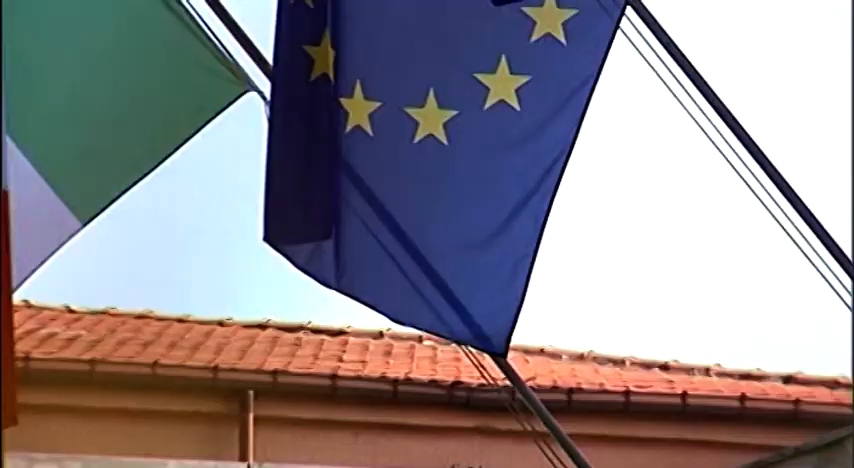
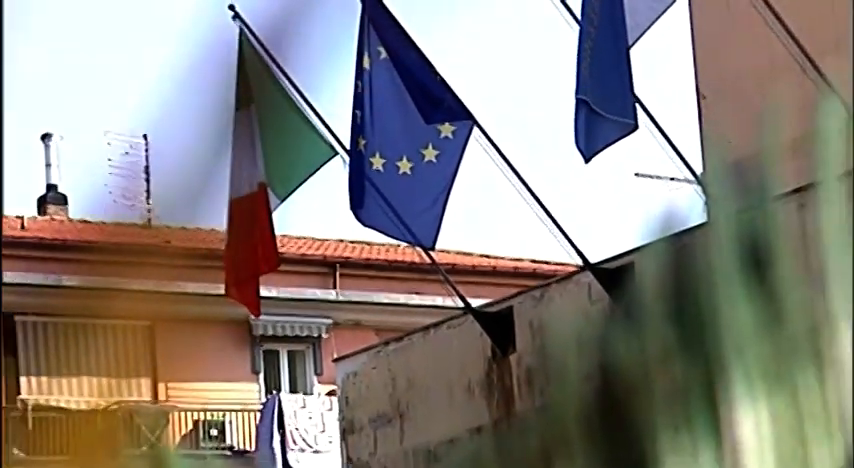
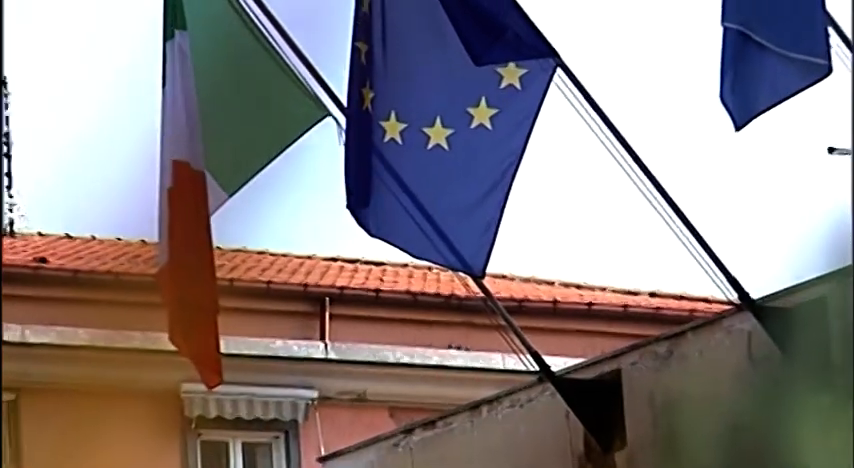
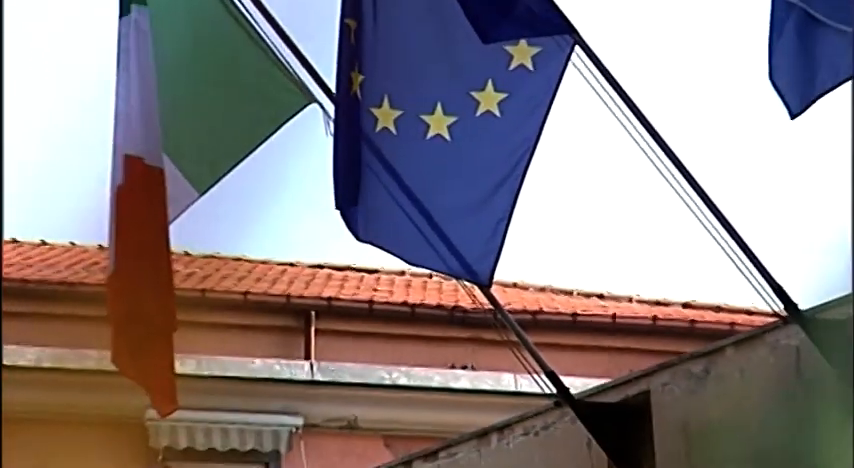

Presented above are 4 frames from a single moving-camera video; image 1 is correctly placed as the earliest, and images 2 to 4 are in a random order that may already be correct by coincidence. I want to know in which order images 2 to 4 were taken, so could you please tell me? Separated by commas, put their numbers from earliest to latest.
4, 3, 2
